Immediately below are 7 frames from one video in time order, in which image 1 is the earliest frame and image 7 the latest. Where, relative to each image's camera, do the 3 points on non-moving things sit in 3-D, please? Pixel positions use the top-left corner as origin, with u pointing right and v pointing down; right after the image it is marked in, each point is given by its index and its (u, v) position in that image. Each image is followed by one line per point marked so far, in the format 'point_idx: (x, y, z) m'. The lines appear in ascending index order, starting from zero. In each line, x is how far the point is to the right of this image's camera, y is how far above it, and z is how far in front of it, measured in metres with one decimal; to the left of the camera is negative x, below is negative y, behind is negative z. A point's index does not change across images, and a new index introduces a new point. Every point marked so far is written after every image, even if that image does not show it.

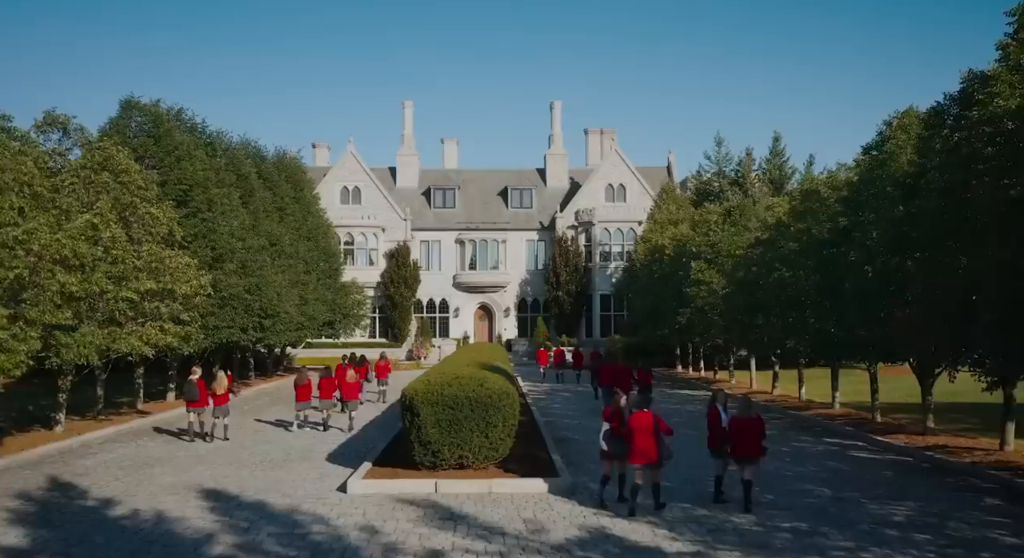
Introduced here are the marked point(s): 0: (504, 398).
0: (-0.1, -2.2, +14.3) m
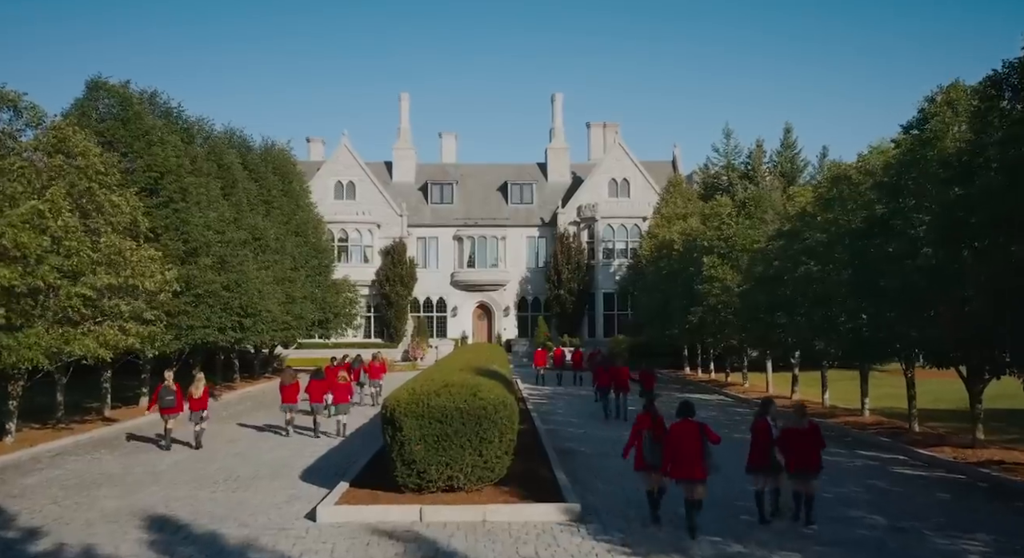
0: (-0.2, -2.1, +12.3) m
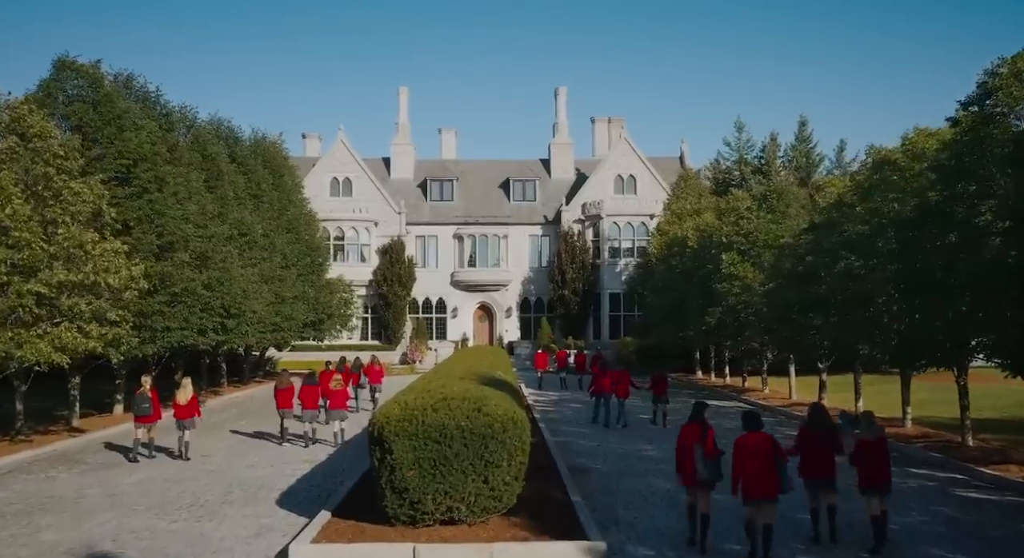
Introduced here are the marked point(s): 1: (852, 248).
0: (0.0, -2.0, +10.3) m
1: (+7.9, +0.7, +17.8) m
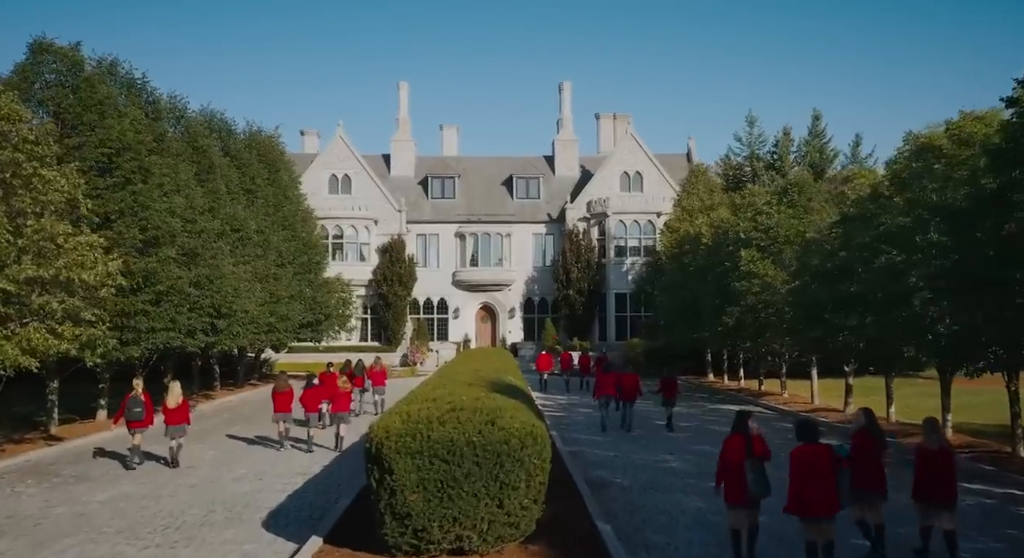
0: (+0.2, -1.9, +8.9) m
1: (+8.1, +0.8, +16.4) m
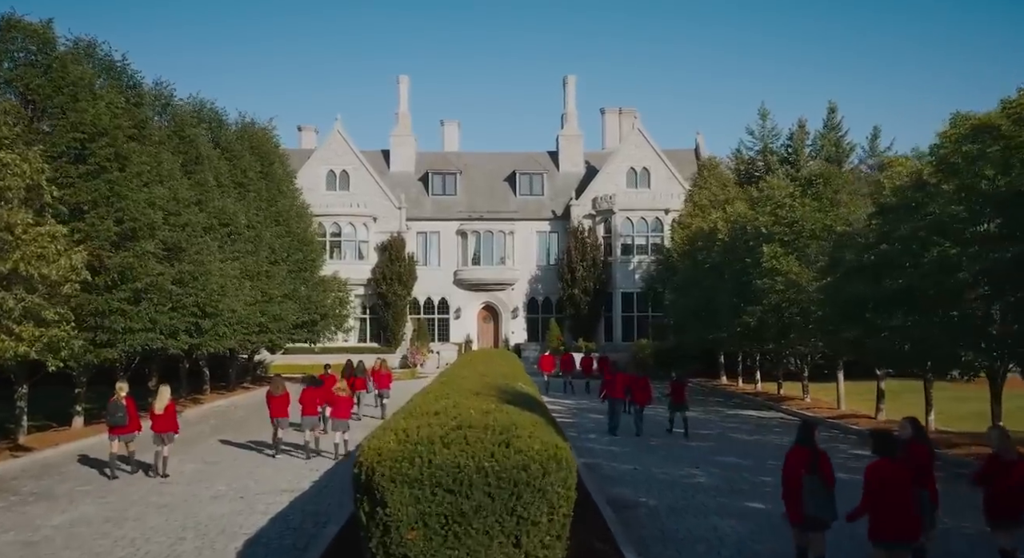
0: (+0.4, -1.8, +7.4) m
1: (+8.3, +0.9, +14.8) m
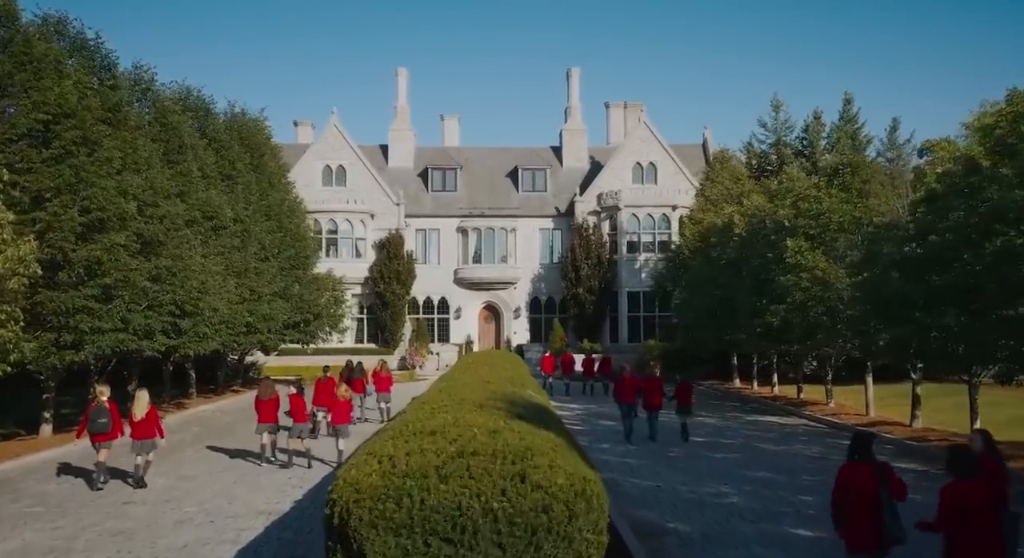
0: (+0.5, -1.7, +5.7) m
1: (+8.4, +1.0, +13.2) m
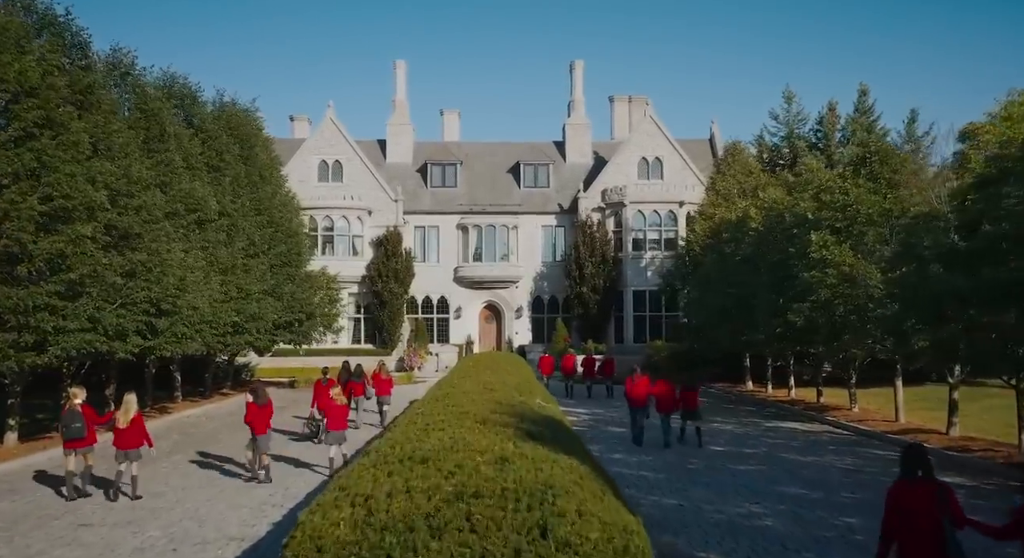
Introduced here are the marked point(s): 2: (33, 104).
0: (+0.6, -1.6, +4.2) m
1: (+8.5, +1.1, +11.7) m
2: (-9.4, +3.4, +14.9) m
